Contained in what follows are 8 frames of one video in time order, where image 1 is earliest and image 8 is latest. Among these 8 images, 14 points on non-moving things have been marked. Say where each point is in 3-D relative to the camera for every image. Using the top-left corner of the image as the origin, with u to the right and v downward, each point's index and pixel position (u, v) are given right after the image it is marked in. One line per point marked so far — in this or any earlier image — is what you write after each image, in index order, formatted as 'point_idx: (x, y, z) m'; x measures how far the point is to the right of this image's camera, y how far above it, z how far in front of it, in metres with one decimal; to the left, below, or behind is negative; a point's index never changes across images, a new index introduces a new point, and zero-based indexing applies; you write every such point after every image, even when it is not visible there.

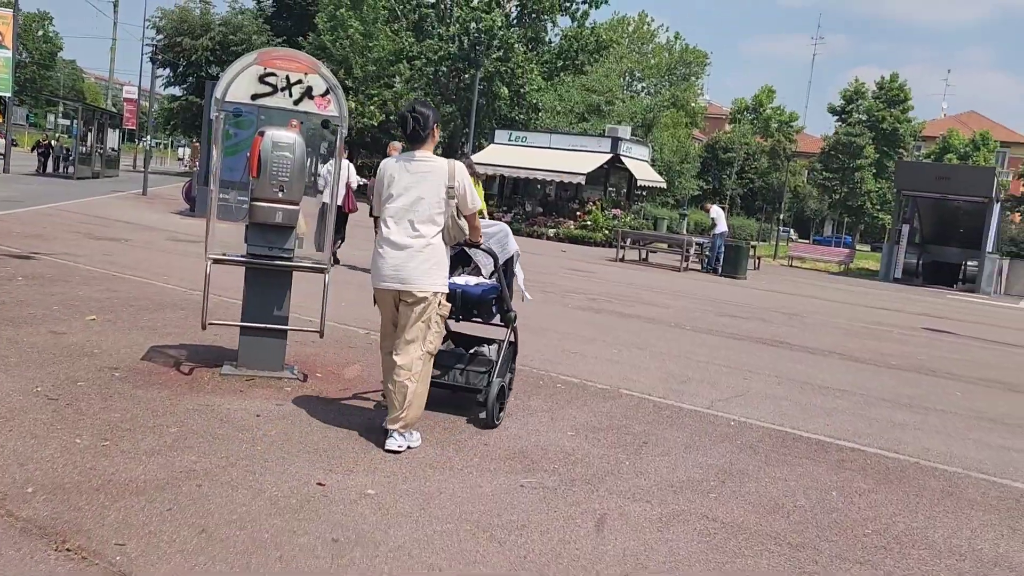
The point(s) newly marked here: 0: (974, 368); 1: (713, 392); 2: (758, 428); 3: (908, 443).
0: (+6.0, -1.0, +11.5) m
1: (+1.7, -0.9, +7.7) m
2: (+1.8, -1.0, +6.6) m
3: (+3.0, -1.2, +6.7) m
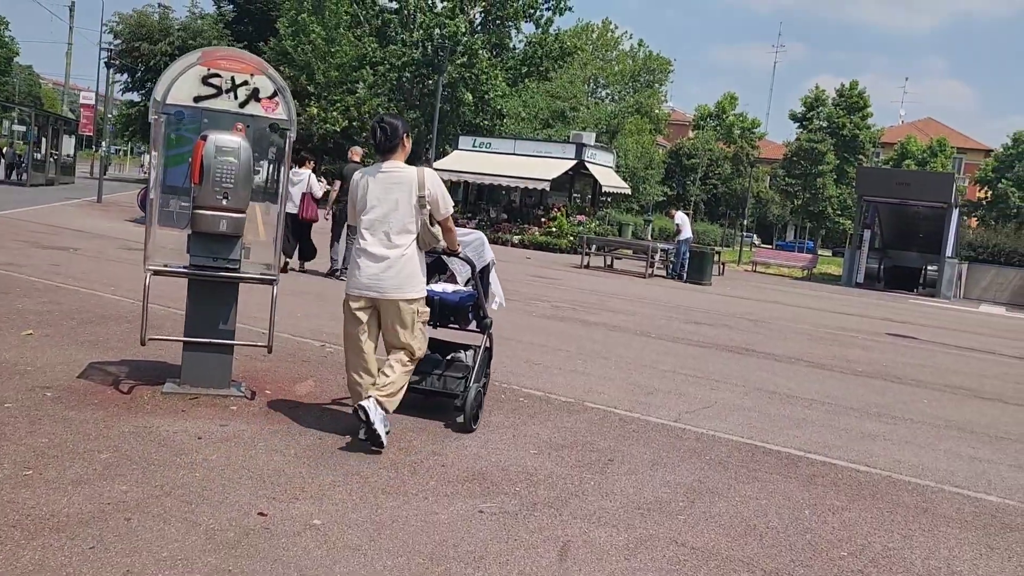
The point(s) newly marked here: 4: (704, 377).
0: (+5.5, -1.1, +11.5) m
1: (+1.4, -1.0, +7.5) m
2: (+1.5, -1.1, +6.4) m
3: (+2.7, -1.2, +6.6) m
4: (+1.9, -0.9, +8.9) m
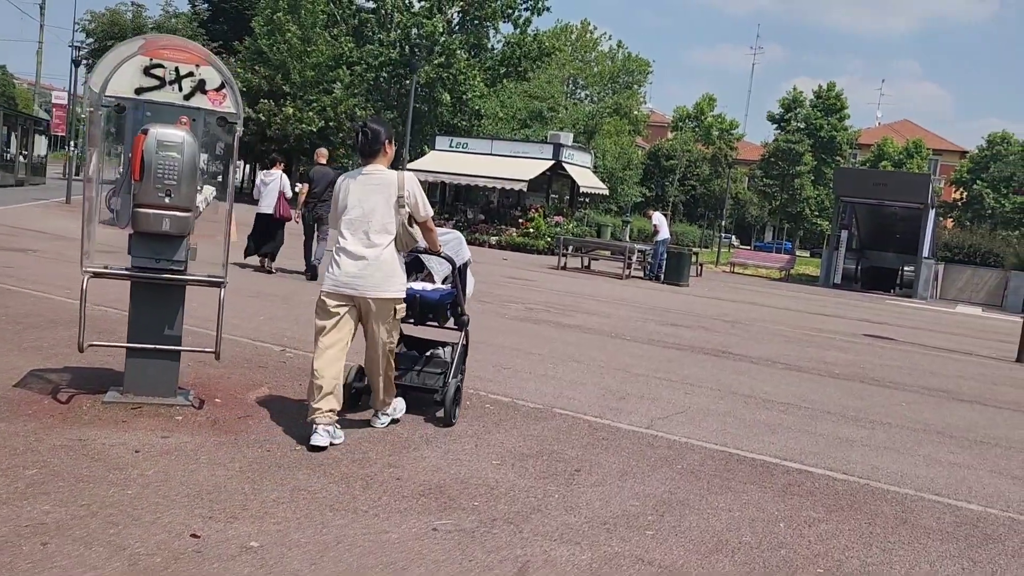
0: (+5.2, -1.1, +11.3) m
1: (+1.1, -1.0, +7.3) m
2: (+1.3, -1.1, +6.1) m
3: (+2.5, -1.2, +6.3) m
4: (+1.6, -0.9, +8.7) m
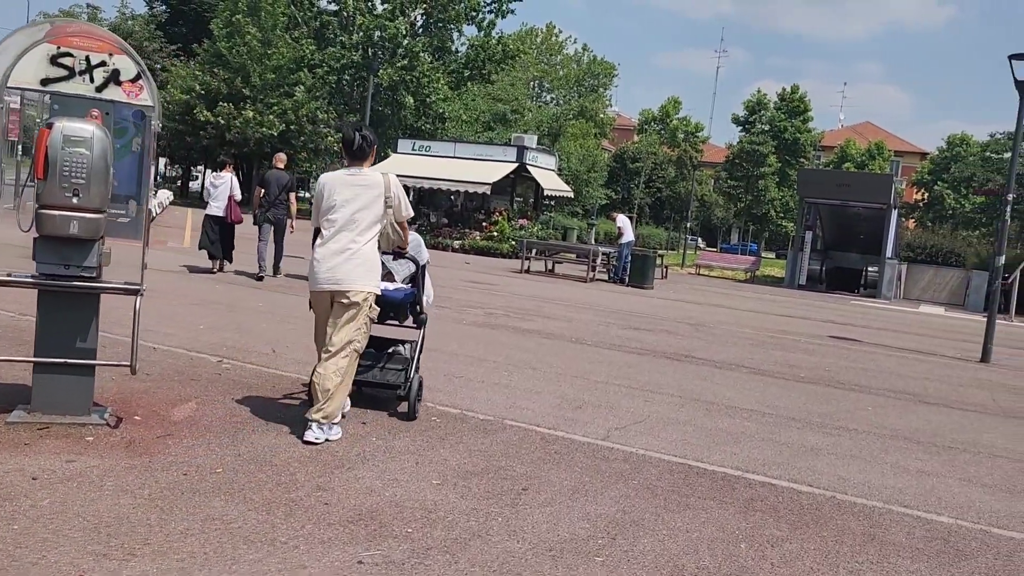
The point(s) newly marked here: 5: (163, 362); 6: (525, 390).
0: (+4.6, -1.1, +11.1) m
1: (+0.8, -1.0, +6.9) m
2: (+0.9, -1.1, +5.8) m
3: (+2.1, -1.3, +6.0) m
4: (+1.2, -0.9, +8.4) m
5: (-2.8, -0.6, +7.2) m
6: (+0.1, -0.9, +7.7) m
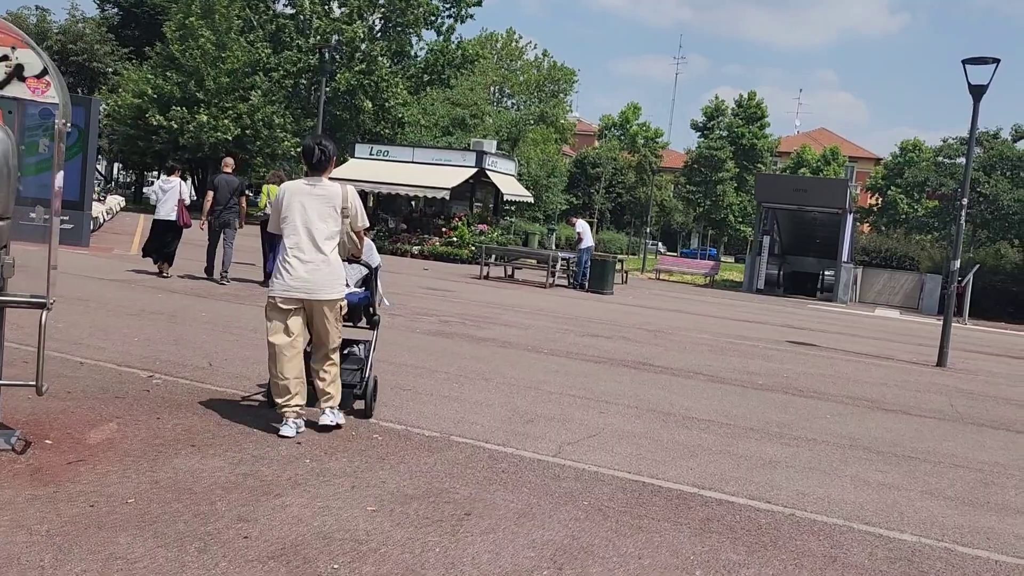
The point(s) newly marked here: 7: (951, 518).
0: (+4.1, -1.2, +11.0) m
1: (+0.4, -1.1, +6.6) m
2: (+0.6, -1.2, +5.5) m
3: (+1.8, -1.3, +5.8) m
4: (+0.7, -1.0, +8.1) m
5: (-3.2, -0.7, +6.8) m
6: (-0.3, -1.0, +7.4) m
7: (+2.7, -1.4, +5.5) m
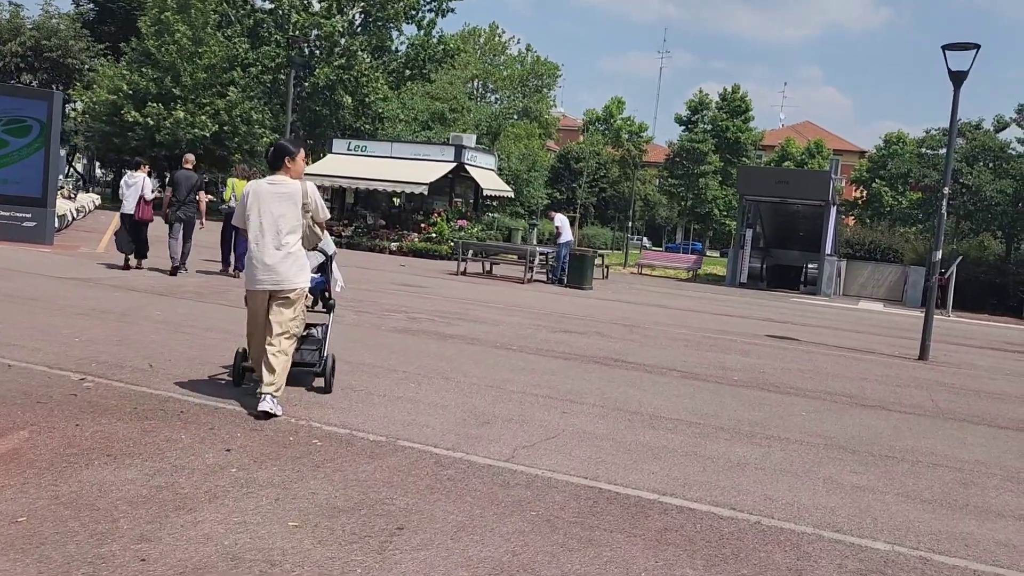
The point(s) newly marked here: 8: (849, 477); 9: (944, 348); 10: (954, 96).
0: (+3.7, -1.1, +10.6) m
1: (0.0, -1.0, +6.3) m
2: (+0.3, -1.2, +5.1) m
3: (+1.4, -1.2, +5.4) m
4: (+0.4, -1.0, +7.7) m
5: (-3.6, -0.7, +6.3) m
6: (-0.7, -0.9, +7.0) m
7: (+2.4, -1.4, +5.2) m
8: (+2.3, -1.3, +6.0) m
9: (+7.4, -1.0, +15.2) m
10: (+6.5, +2.8, +13.1) m
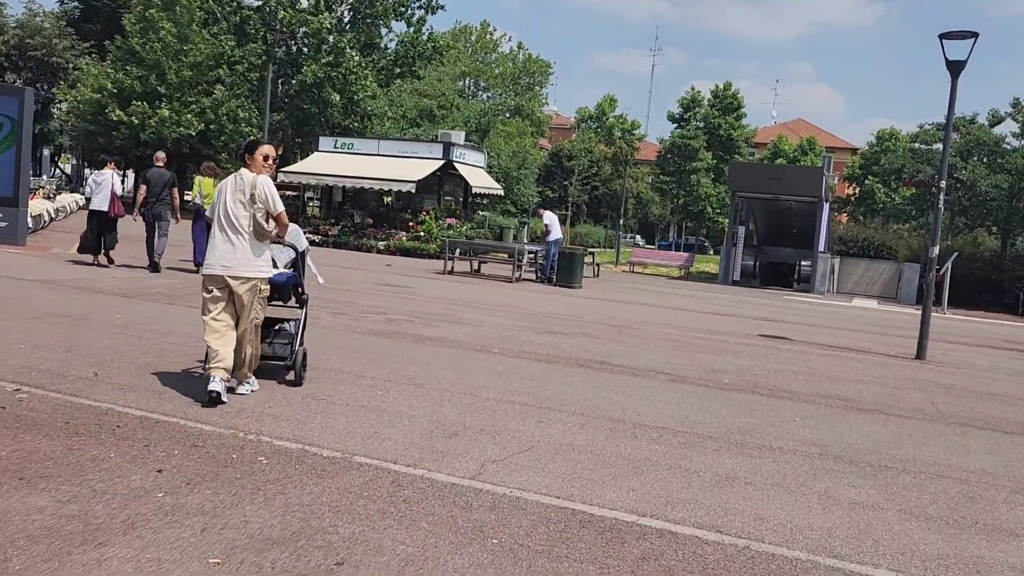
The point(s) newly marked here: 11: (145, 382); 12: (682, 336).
0: (+3.5, -1.1, +10.2) m
1: (-0.2, -1.0, +5.8) m
2: (+0.1, -1.2, +4.6) m
3: (+1.2, -1.2, +5.0) m
4: (+0.2, -1.0, +7.2) m
5: (-3.8, -0.7, +5.8) m
6: (-0.9, -0.9, +6.5) m
7: (+2.2, -1.4, +4.7) m
8: (+2.1, -1.3, +5.6) m
9: (+7.1, -1.0, +14.7) m
10: (+6.3, +2.9, +12.7) m
11: (-2.8, -0.7, +6.8) m
12: (+2.5, -0.7, +13.1) m
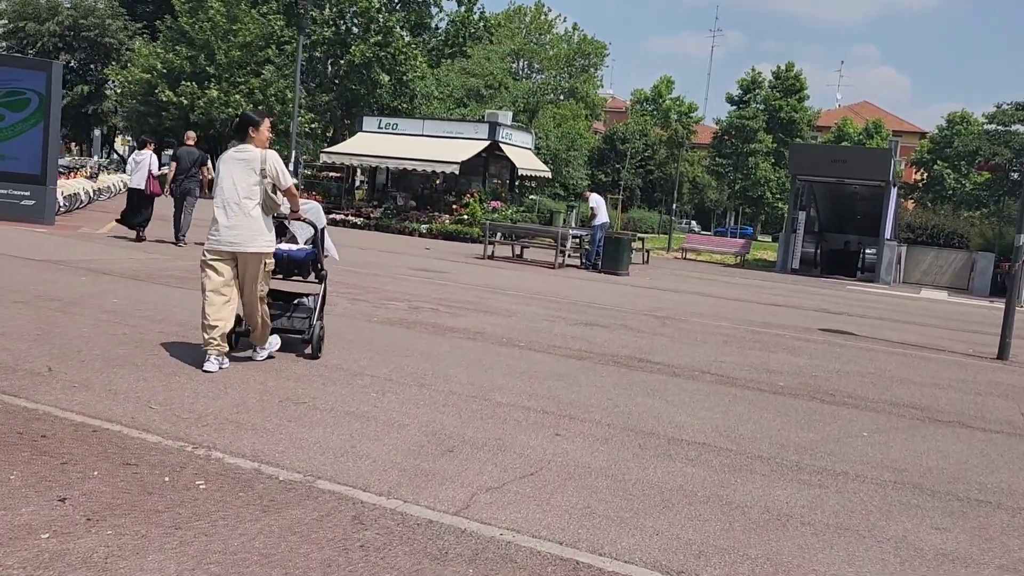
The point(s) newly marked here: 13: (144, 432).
0: (+3.7, -1.0, +9.0) m
1: (-0.1, -1.0, +4.8) m
2: (+0.1, -1.1, +3.6) m
3: (+1.2, -1.2, +3.9) m
4: (+0.3, -0.9, +6.2) m
5: (-3.7, -0.6, +5.0) m
6: (-0.8, -0.8, +5.5) m
7: (+2.2, -1.4, +3.6) m
8: (+2.1, -1.2, +4.4) m
9: (+7.7, -0.9, +13.3) m
10: (+6.7, +3.0, +11.2) m
11: (-2.7, -0.6, +5.9) m
12: (+3.0, -0.6, +12.0) m
13: (-2.0, -0.8, +4.8) m
